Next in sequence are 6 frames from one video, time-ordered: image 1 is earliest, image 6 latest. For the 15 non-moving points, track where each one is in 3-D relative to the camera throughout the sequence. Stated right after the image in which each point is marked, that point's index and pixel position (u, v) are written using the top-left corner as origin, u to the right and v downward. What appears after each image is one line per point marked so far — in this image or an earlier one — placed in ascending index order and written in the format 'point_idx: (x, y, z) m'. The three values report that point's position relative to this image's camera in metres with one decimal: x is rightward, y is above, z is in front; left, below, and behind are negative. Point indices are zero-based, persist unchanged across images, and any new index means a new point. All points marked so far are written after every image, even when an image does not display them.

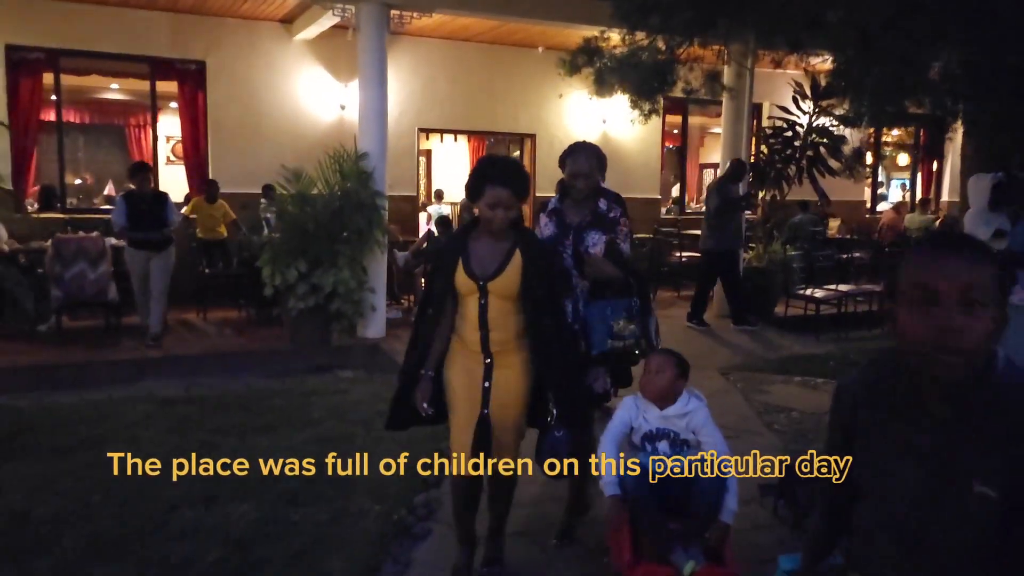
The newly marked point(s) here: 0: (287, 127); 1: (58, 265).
0: (-3.0, +2.2, +11.0) m
1: (-4.7, +0.2, +8.4) m
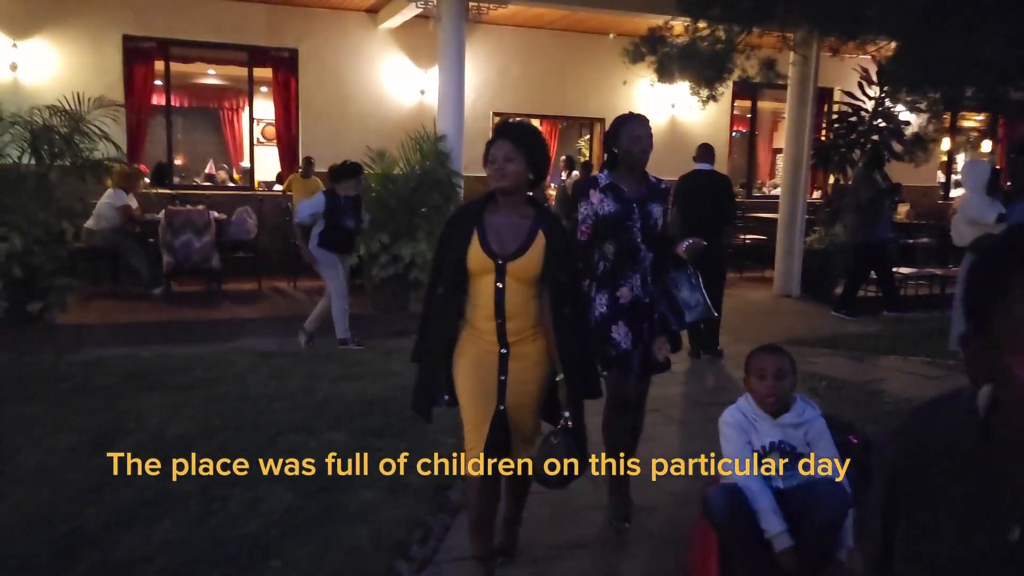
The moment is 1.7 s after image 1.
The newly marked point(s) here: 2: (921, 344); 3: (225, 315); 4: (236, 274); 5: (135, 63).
0: (-2.0, +2.6, +11.8) m
1: (-4.0, +0.6, +9.4) m
2: (+4.2, -0.6, +8.4) m
3: (-3.1, -0.3, +8.9) m
4: (-3.7, +0.2, +11.1) m
5: (-5.1, +3.0, +10.8) m
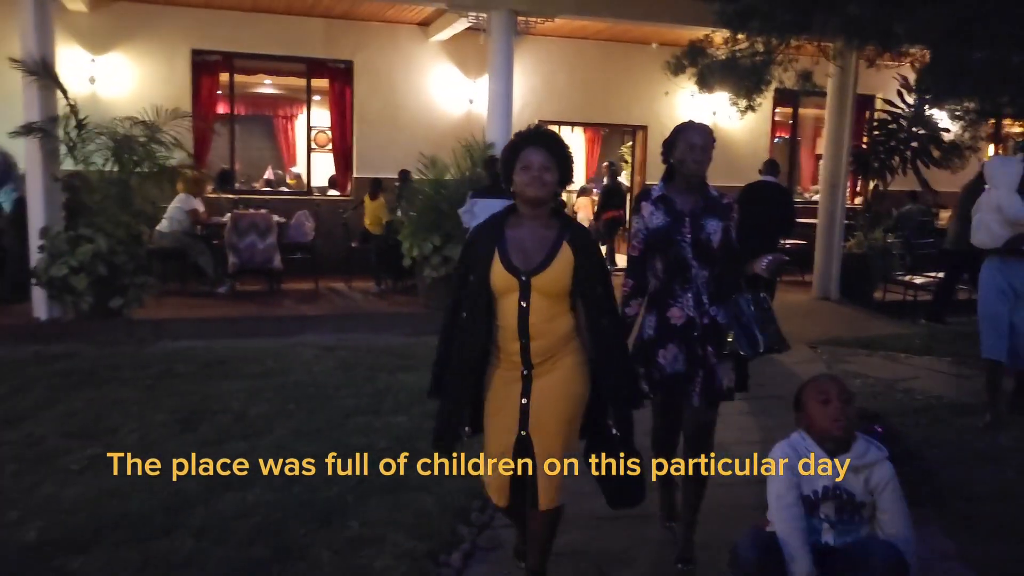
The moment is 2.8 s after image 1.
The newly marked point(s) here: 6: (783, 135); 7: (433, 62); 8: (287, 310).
0: (-1.4, +2.6, +12.3) m
1: (-3.4, +0.6, +10.0) m
2: (+4.7, -0.6, +8.6) m
3: (-2.6, -0.3, +9.5) m
4: (-3.1, +0.2, +11.7) m
5: (-4.4, +3.0, +11.5) m
6: (+4.7, +2.6, +13.9) m
7: (-1.2, +3.4, +12.2) m
8: (-2.7, -0.3, +9.6) m
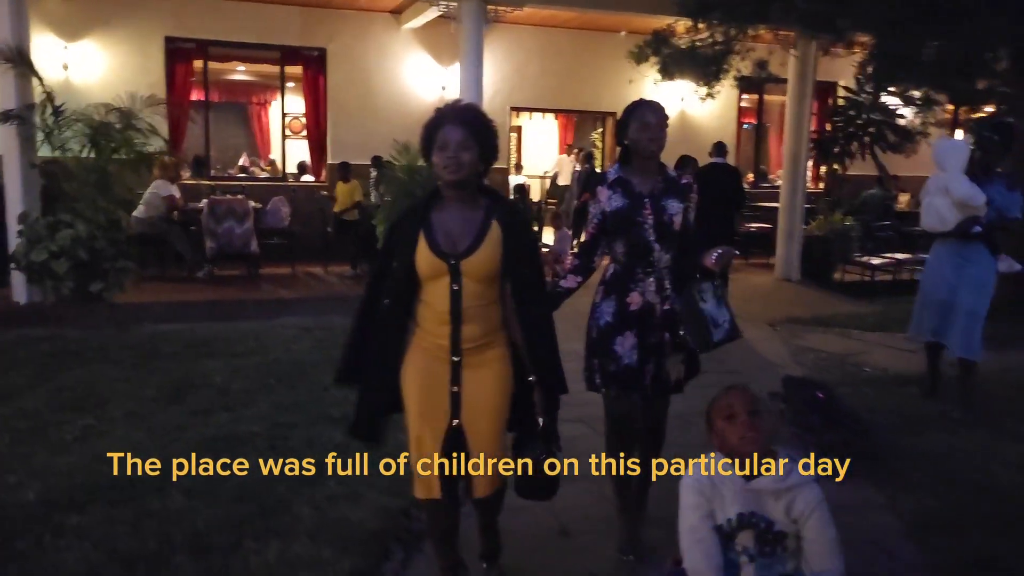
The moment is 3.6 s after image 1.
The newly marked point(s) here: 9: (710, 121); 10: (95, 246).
0: (-1.8, +2.8, +12.5) m
1: (-3.8, +0.8, +10.2) m
2: (+4.4, -0.4, +9.0) m
3: (-3.0, -0.1, +9.7) m
4: (-3.5, +0.4, +11.9) m
5: (-4.8, +3.2, +11.6) m
6: (+4.2, +2.9, +14.3) m
7: (-1.6, +3.6, +12.4) m
8: (-3.0, -0.1, +9.8) m
9: (+3.3, +2.8, +13.6) m
10: (-4.4, +0.4, +8.5) m
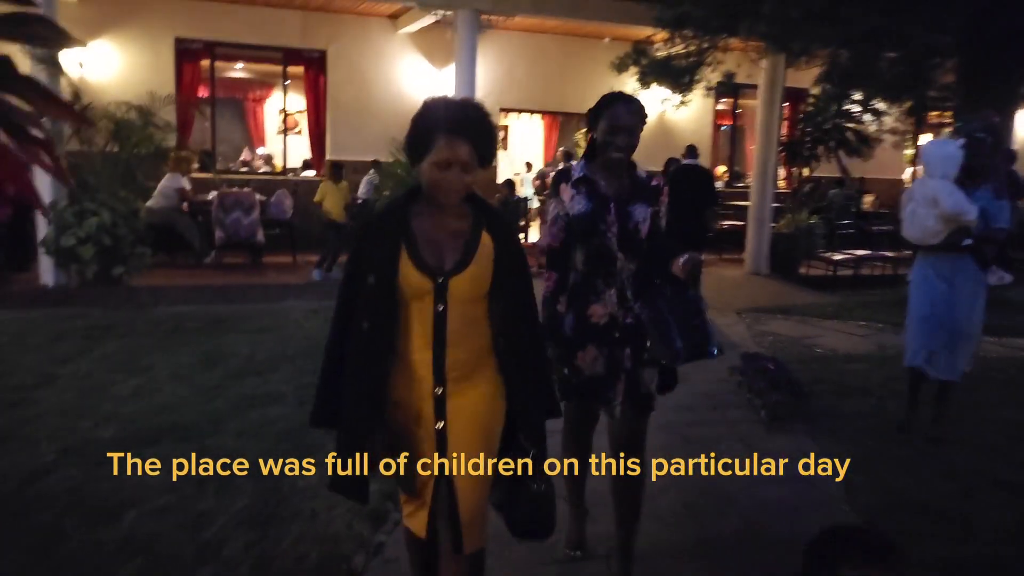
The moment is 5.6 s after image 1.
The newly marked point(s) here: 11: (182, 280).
0: (-2.0, +3.0, +13.2) m
1: (-3.9, +1.0, +10.9) m
2: (+4.2, -0.3, +9.9) m
3: (-3.1, +0.1, +10.5) m
4: (-3.7, +0.6, +12.6) m
5: (-5.0, +3.4, +12.3) m
6: (+4.0, +3.1, +15.1) m
7: (-1.8, +3.8, +13.1) m
8: (-3.1, +0.1, +10.5) m
9: (+3.1, +2.9, +14.4) m
10: (-4.5, +0.6, +9.2) m
11: (-4.2, +0.1, +10.2) m
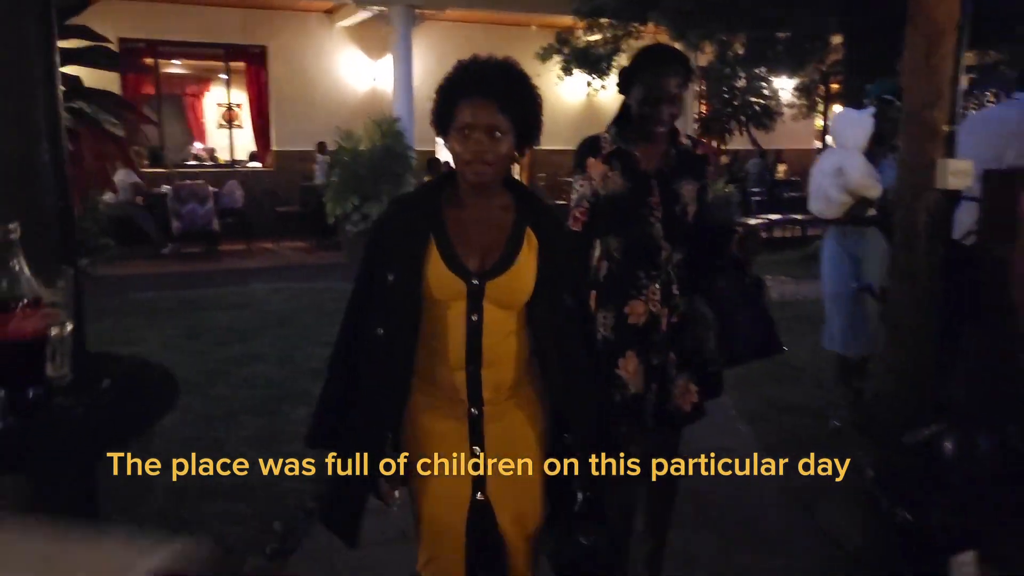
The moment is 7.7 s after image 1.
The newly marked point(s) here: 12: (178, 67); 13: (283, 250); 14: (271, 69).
0: (-3.1, +3.3, +13.9) m
1: (-4.8, +1.2, +11.5) m
2: (+3.5, +0.3, +11.1) m
3: (-3.9, +0.3, +11.1) m
4: (-4.6, +0.8, +13.2) m
5: (-6.1, +3.6, +12.8) m
6: (+2.7, +3.7, +16.2) m
7: (-2.9, +4.1, +13.8) m
8: (-3.9, +0.3, +11.2) m
9: (+1.9, +3.5, +15.4) m
10: (-5.2, +0.7, +9.7) m
11: (-4.9, +0.3, +10.9) m
12: (-5.4, +3.7, +13.6) m
13: (-3.6, +0.6, +12.5) m
14: (-4.0, +3.6, +13.5) m
